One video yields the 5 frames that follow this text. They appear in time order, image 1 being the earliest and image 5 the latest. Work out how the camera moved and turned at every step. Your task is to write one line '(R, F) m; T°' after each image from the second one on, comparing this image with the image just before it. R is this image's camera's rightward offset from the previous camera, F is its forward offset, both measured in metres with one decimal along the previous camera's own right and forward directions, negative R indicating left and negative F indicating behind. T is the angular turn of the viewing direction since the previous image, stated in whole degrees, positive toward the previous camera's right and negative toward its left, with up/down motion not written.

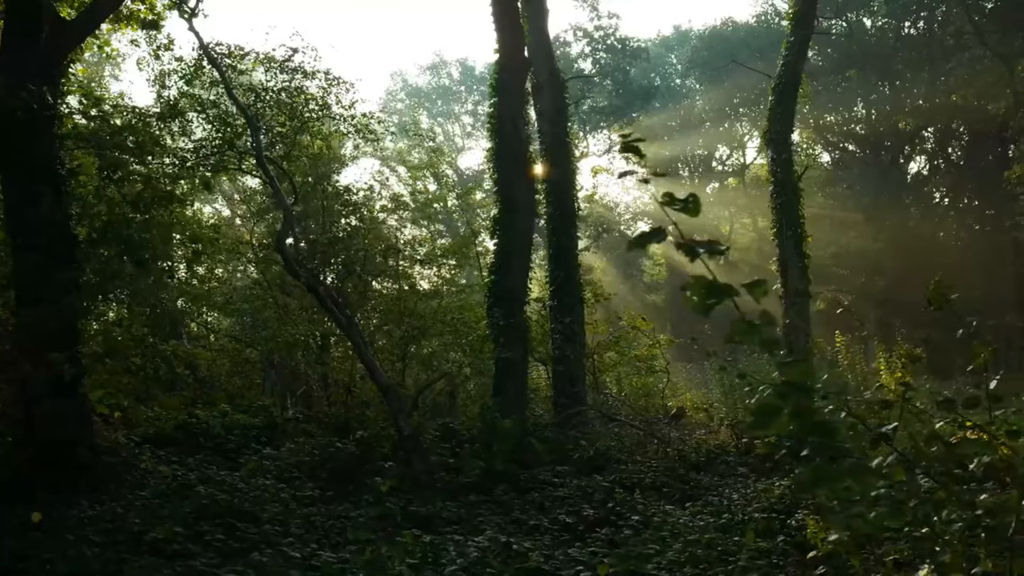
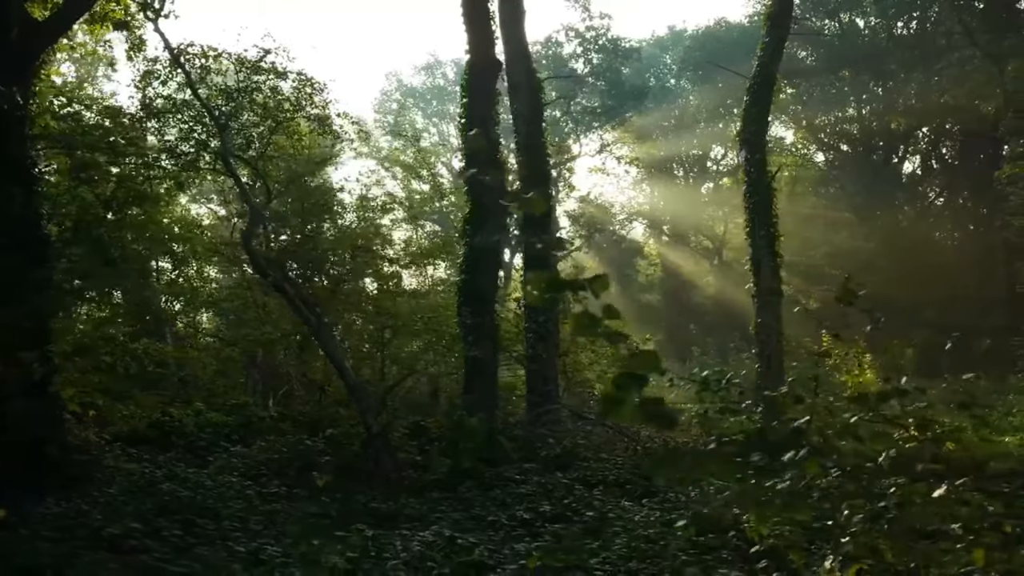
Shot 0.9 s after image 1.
(+0.4, -0.1) m; 0°
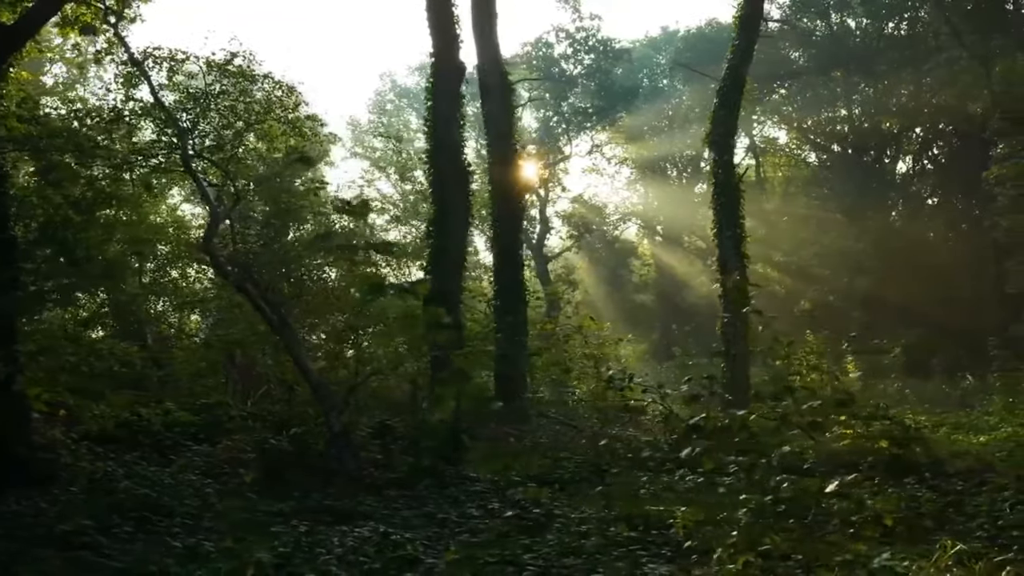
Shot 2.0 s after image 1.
(+0.5, -0.1) m; 0°
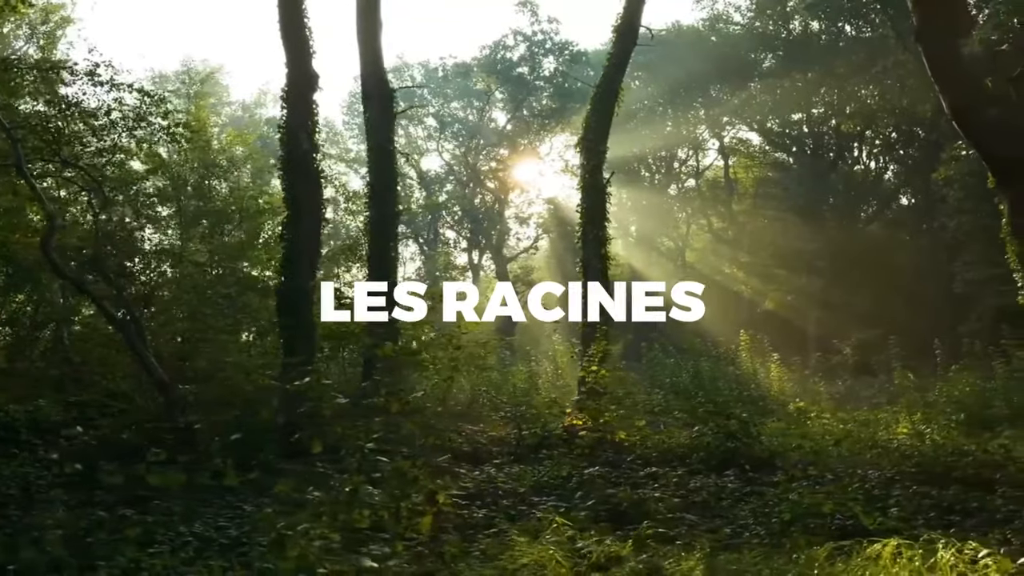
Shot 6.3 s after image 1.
(+2.0, -0.5) m; 0°
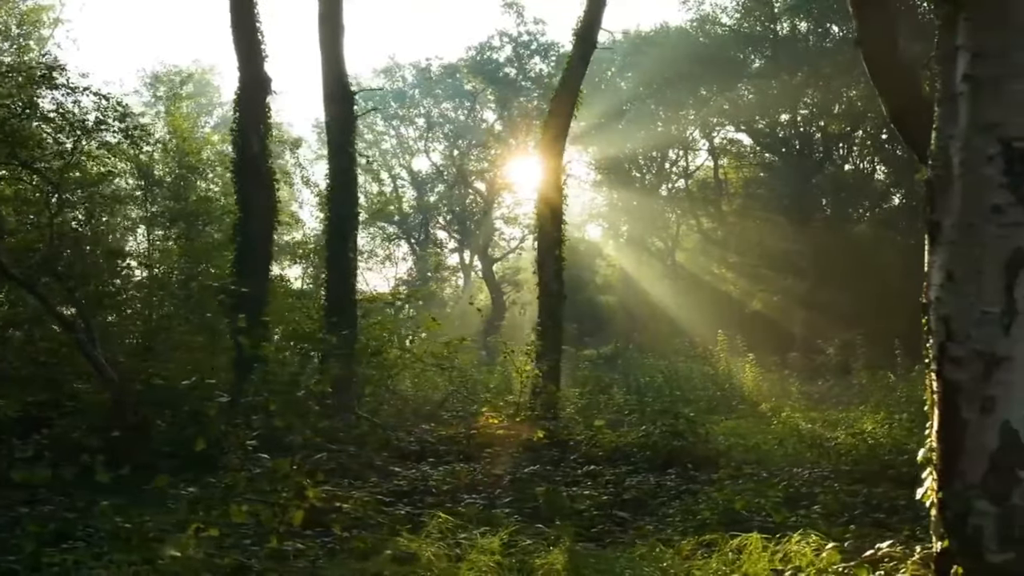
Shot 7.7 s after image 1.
(+0.7, -0.2) m; 0°
